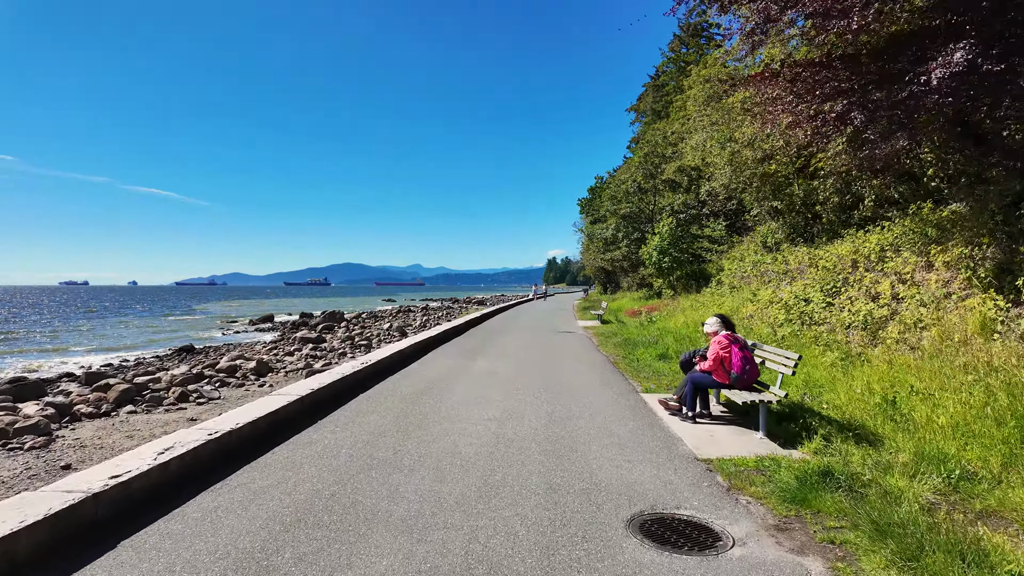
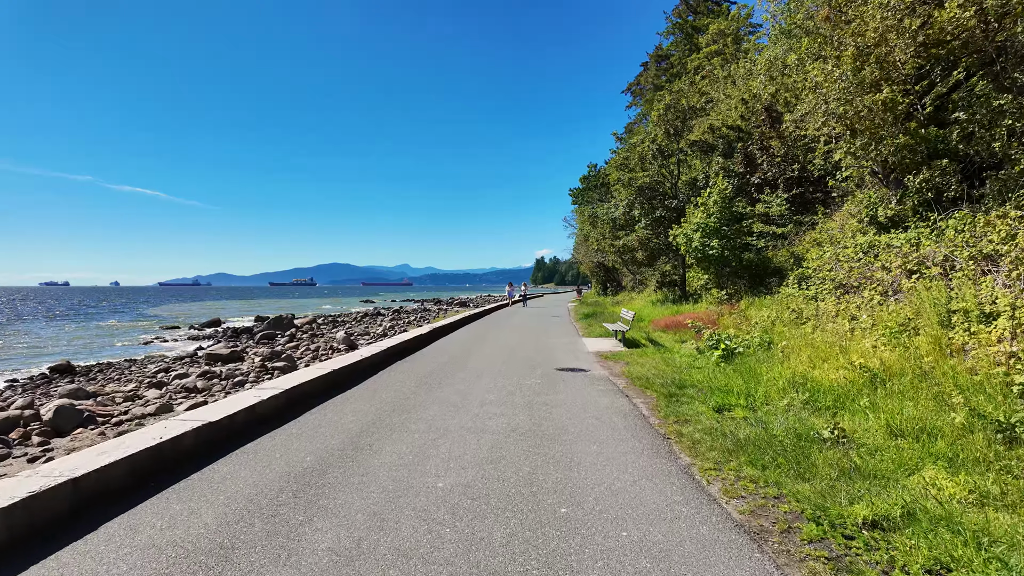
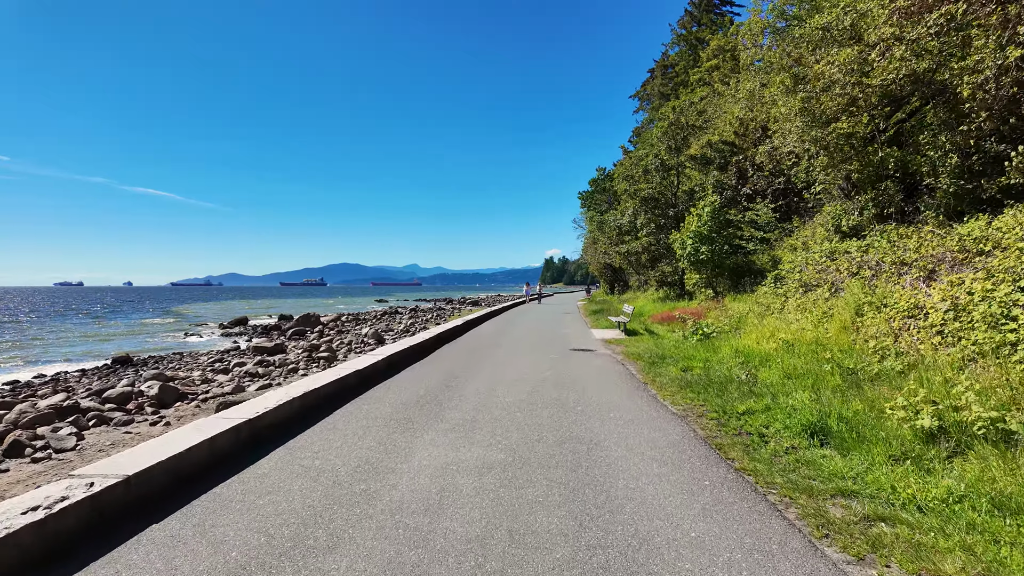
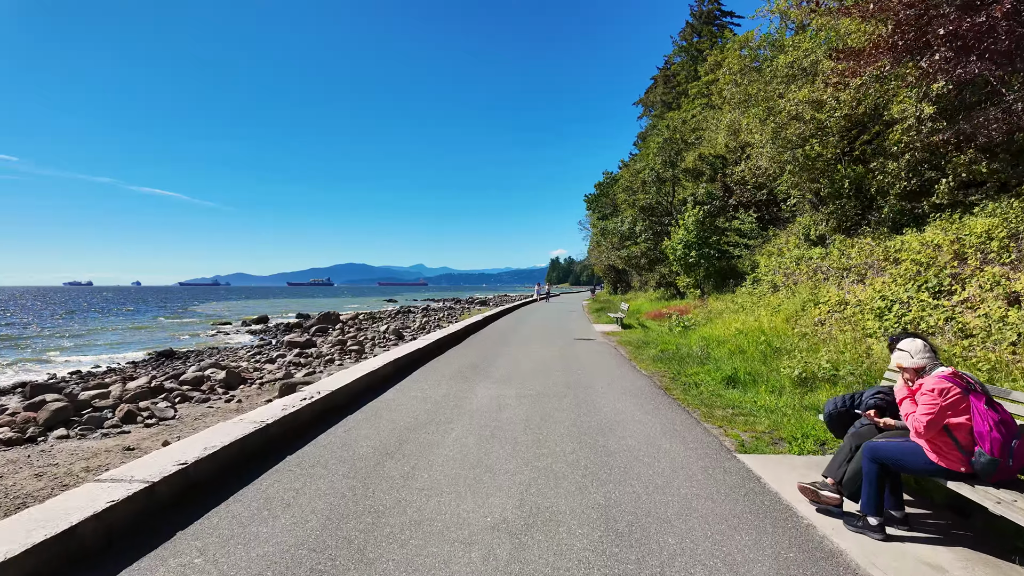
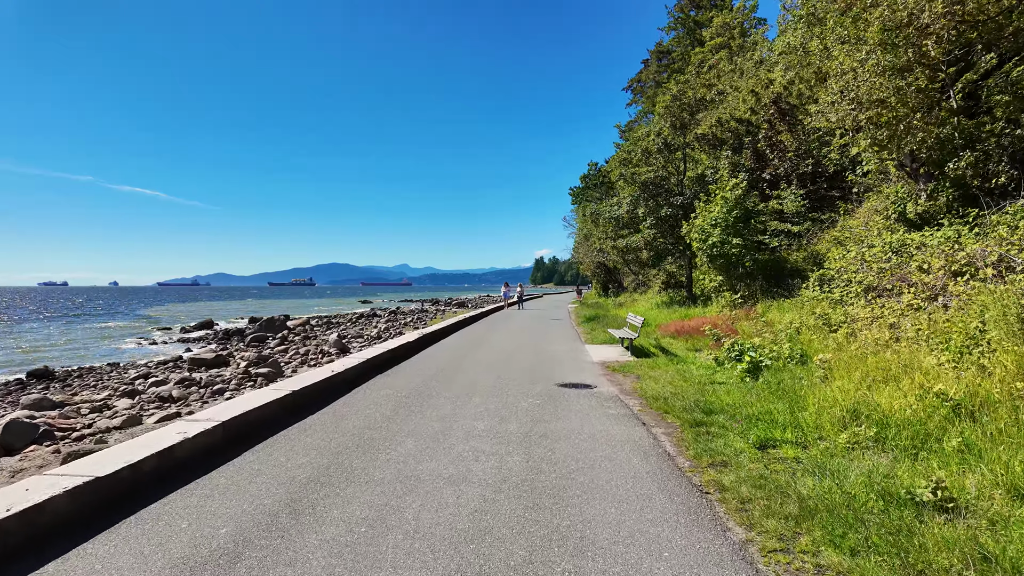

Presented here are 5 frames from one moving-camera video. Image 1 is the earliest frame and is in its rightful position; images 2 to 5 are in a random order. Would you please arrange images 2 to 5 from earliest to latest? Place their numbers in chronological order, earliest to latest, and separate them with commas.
4, 3, 2, 5
